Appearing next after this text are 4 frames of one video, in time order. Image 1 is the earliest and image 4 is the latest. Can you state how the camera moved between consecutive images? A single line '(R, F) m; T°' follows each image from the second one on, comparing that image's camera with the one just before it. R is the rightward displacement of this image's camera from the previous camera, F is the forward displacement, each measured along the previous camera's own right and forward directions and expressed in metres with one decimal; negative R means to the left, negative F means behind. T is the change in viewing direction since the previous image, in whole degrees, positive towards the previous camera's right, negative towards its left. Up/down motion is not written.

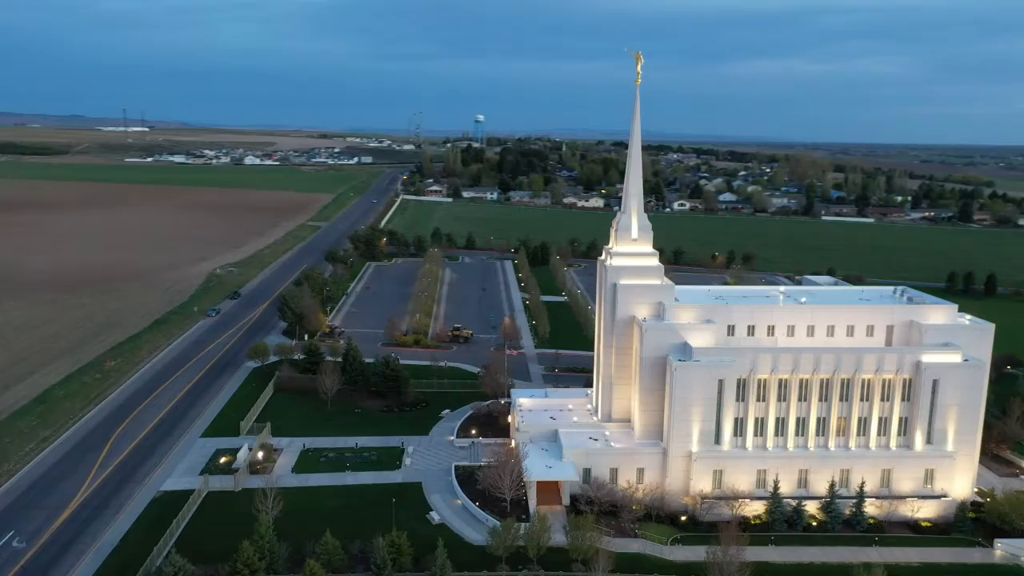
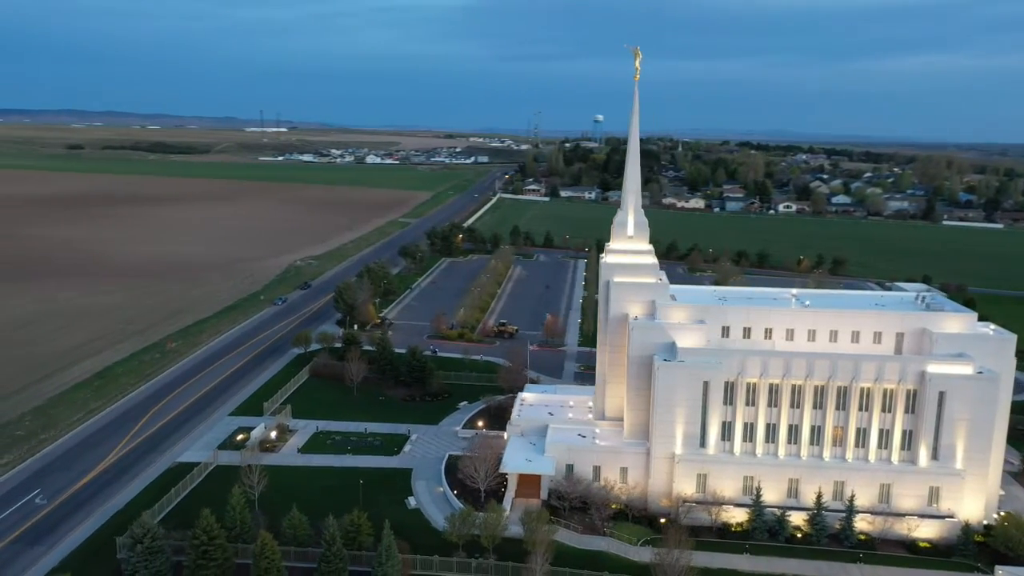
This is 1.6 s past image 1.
(+5.7, 0.0) m; -8°
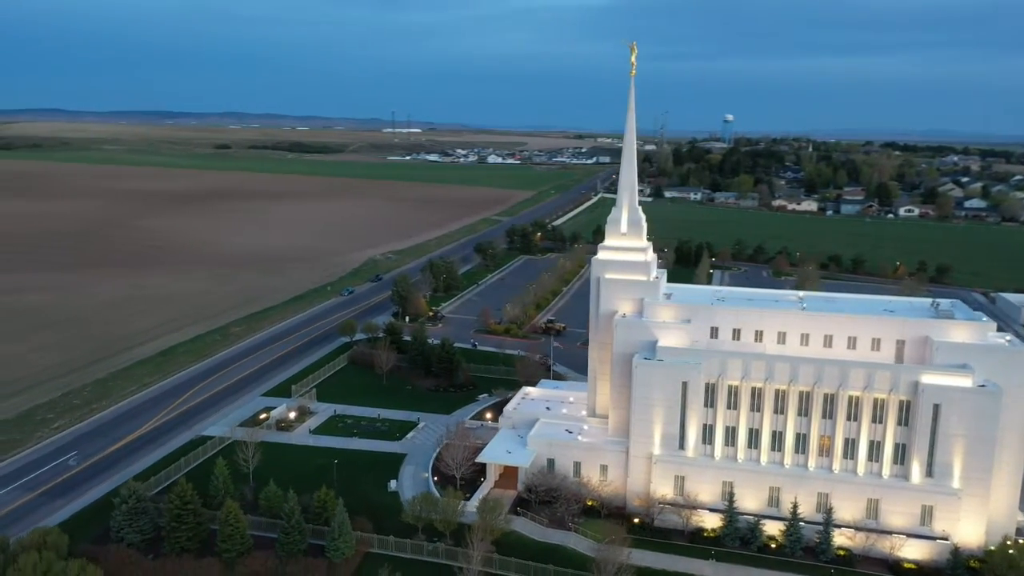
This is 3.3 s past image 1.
(+6.1, 0.0) m; -9°
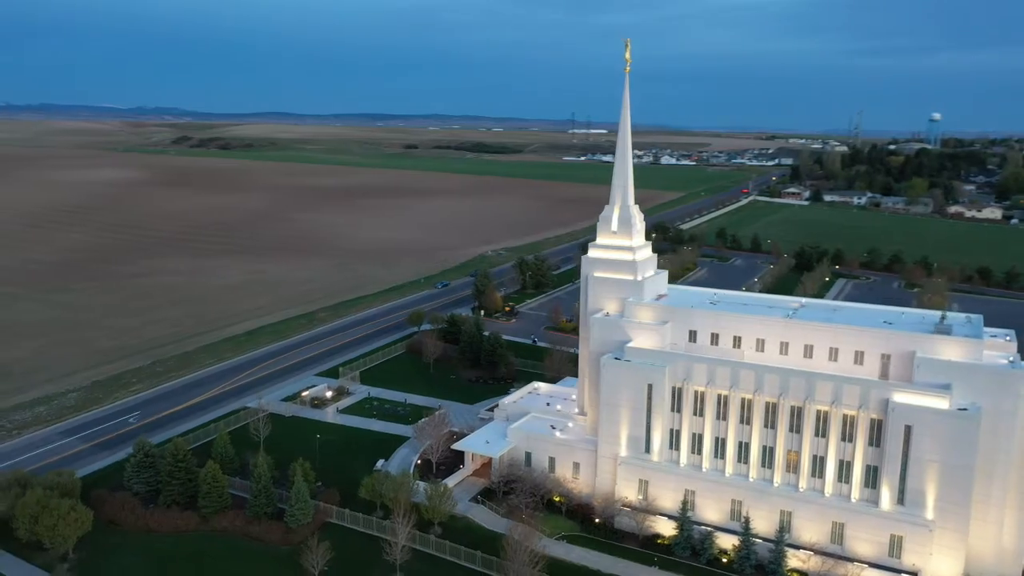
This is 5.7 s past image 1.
(+8.6, +0.2) m; -13°
